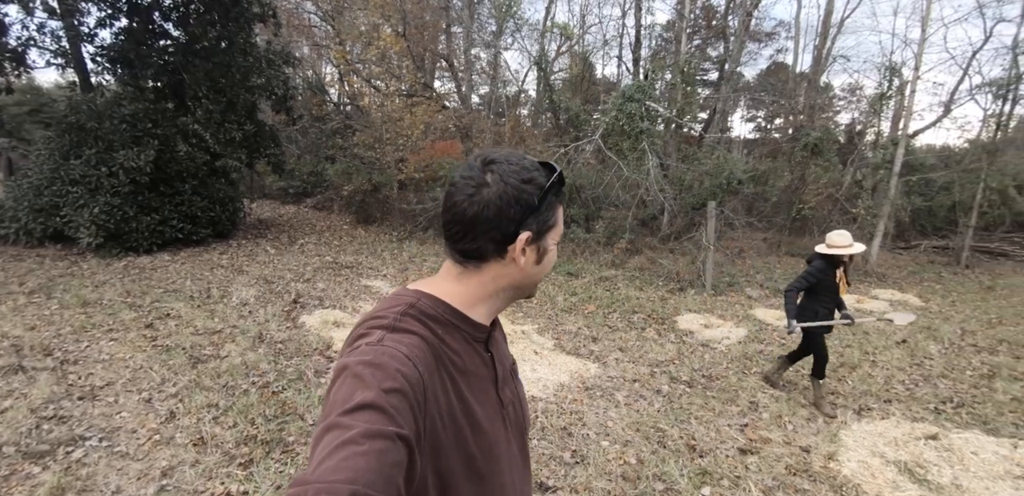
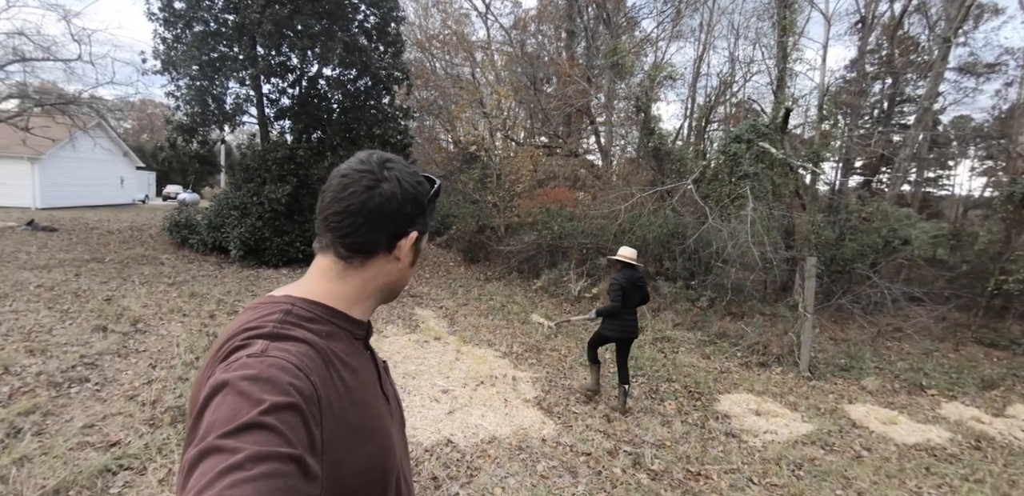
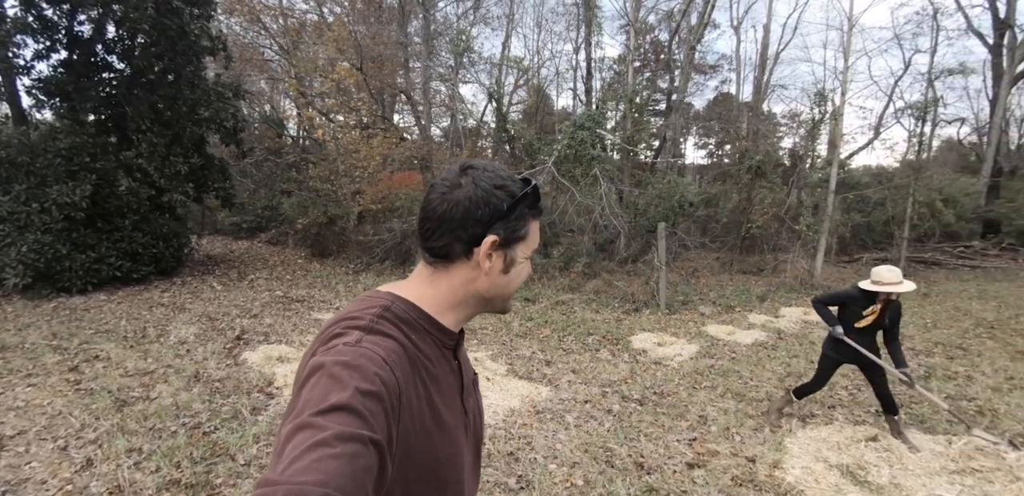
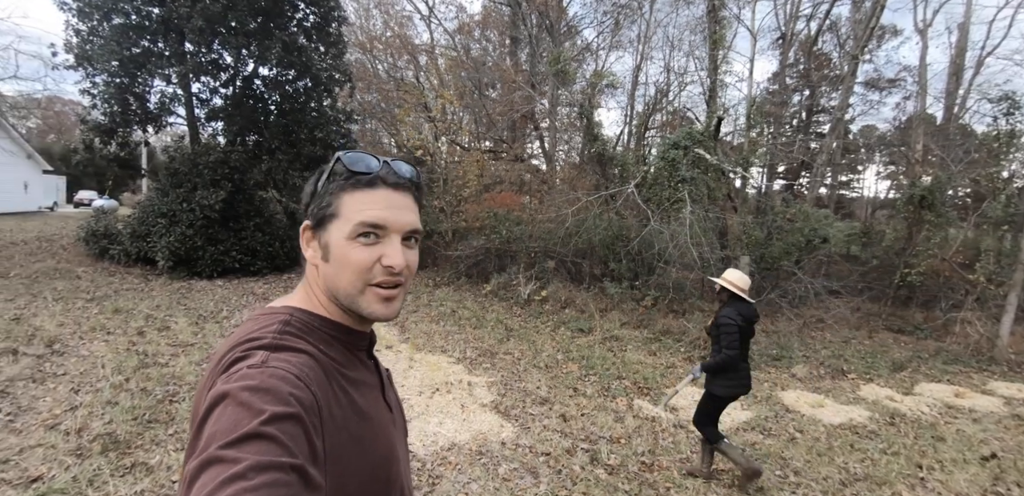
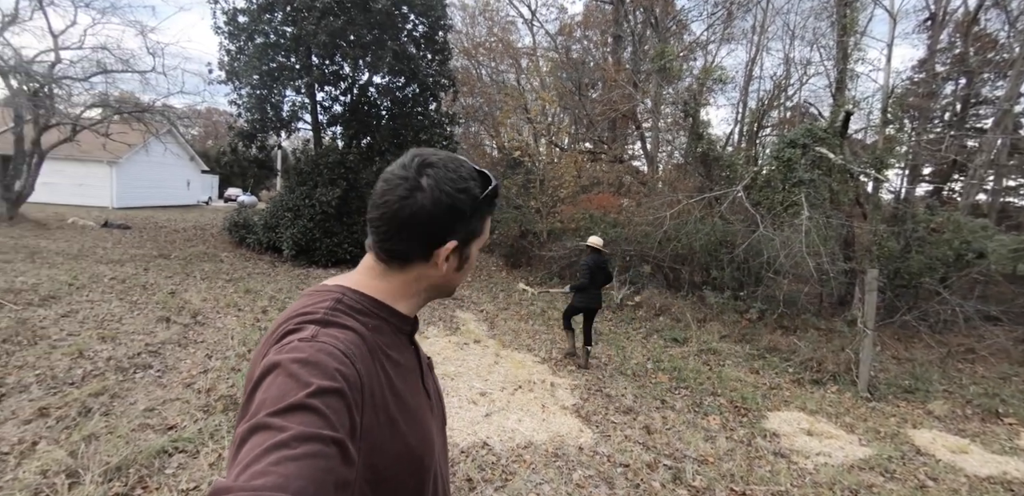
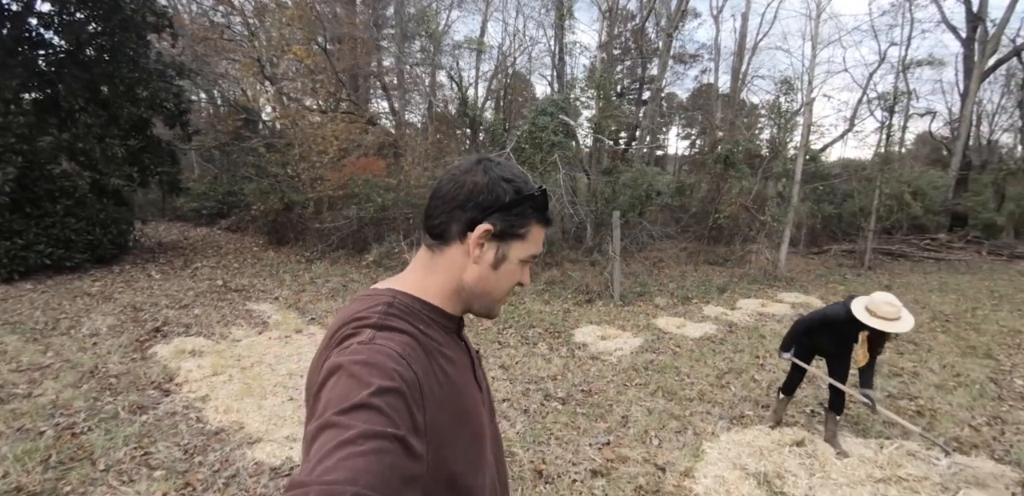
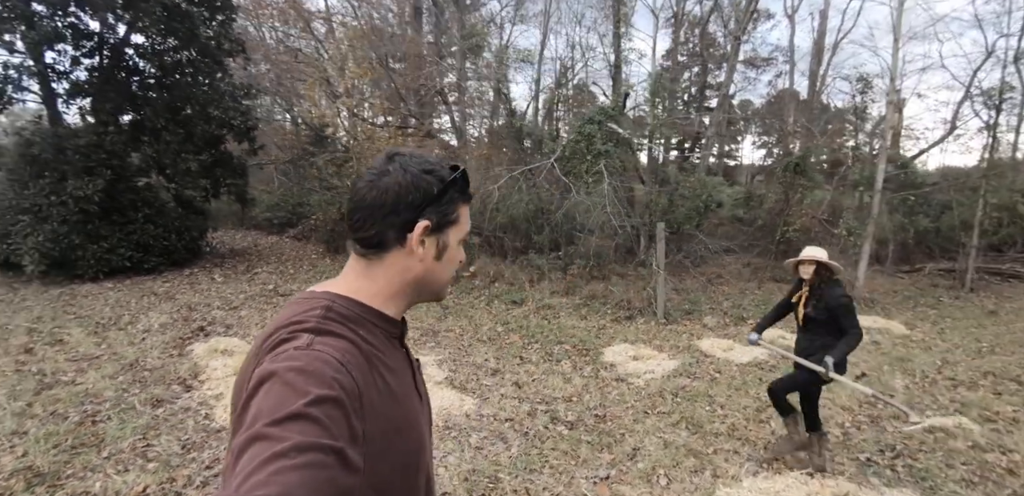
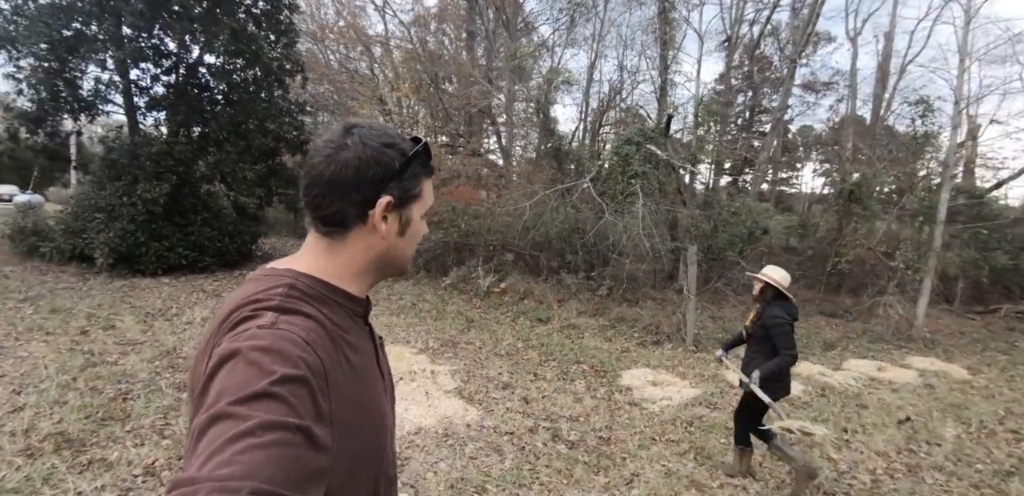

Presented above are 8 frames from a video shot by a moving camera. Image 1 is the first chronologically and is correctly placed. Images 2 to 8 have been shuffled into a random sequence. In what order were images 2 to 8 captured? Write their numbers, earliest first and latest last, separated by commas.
3, 6, 7, 8, 4, 2, 5
